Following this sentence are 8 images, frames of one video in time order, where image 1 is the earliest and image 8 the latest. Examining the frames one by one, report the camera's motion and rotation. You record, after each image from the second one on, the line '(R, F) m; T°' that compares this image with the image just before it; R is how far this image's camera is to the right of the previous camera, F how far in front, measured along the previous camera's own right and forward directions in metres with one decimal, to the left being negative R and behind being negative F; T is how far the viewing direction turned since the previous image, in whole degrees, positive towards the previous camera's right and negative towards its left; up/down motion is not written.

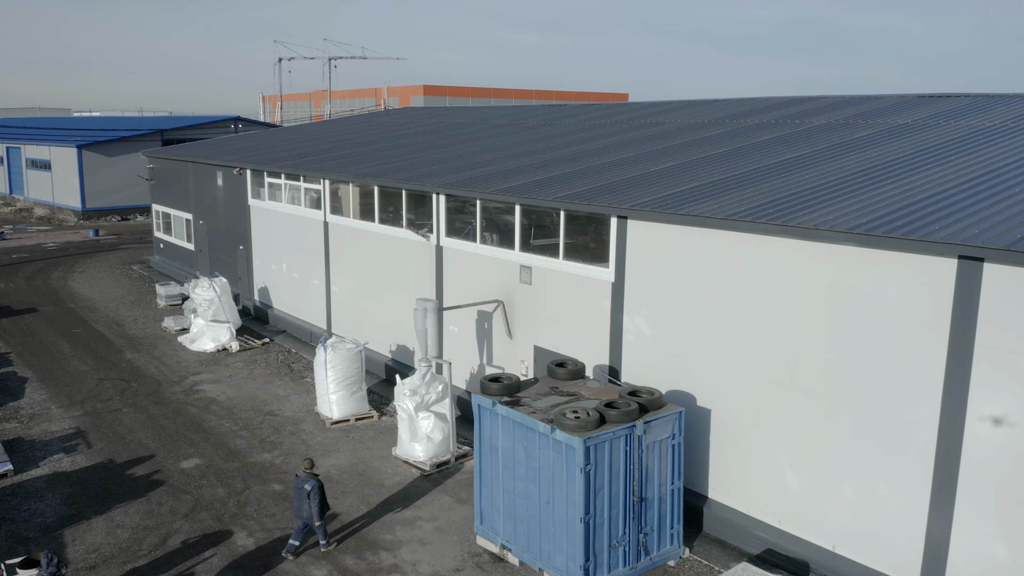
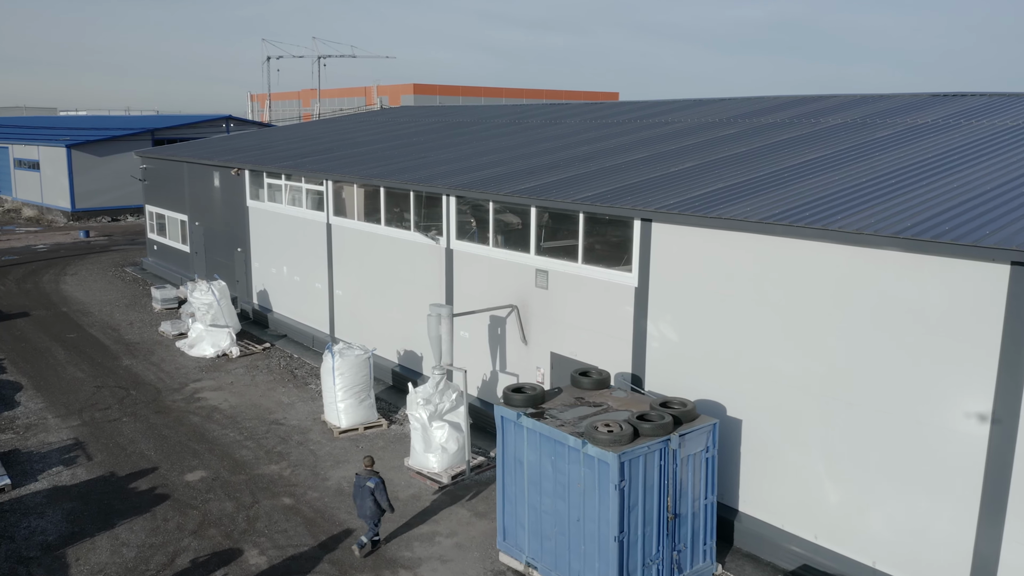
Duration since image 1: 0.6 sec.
(-0.3, +0.3) m; +1°
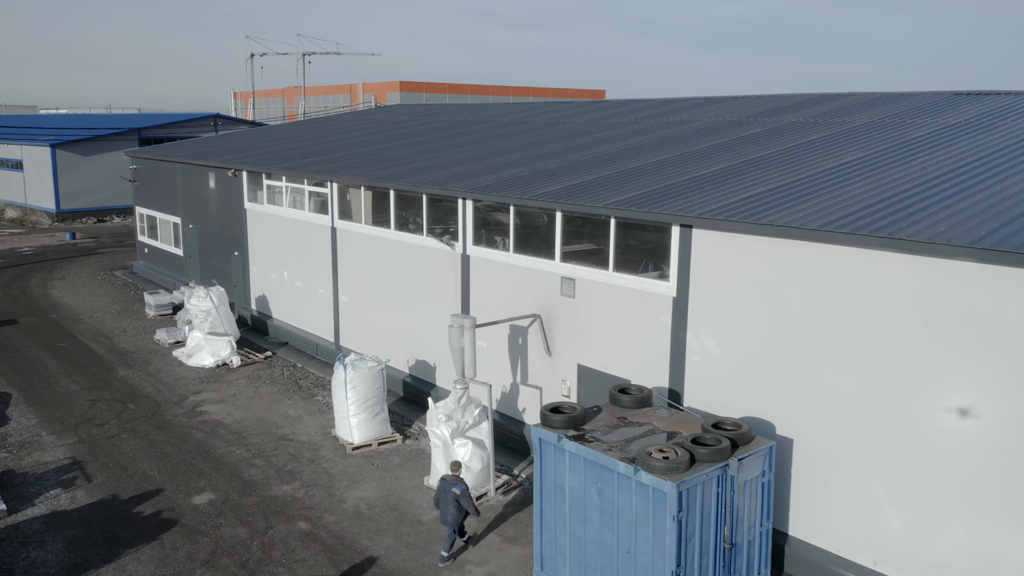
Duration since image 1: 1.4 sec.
(-0.5, +0.5) m; +1°
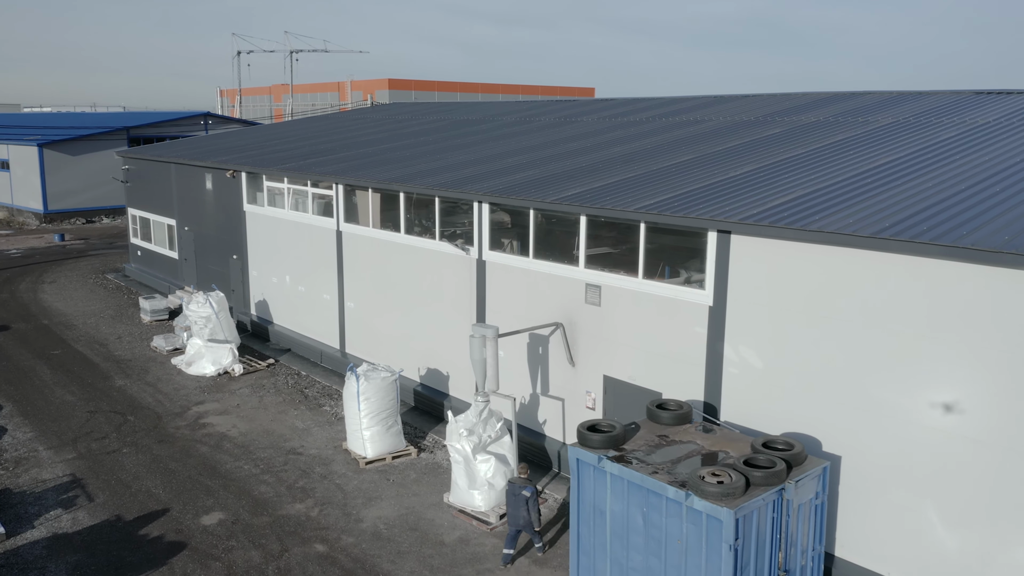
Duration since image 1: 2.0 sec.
(-0.4, +0.4) m; +1°
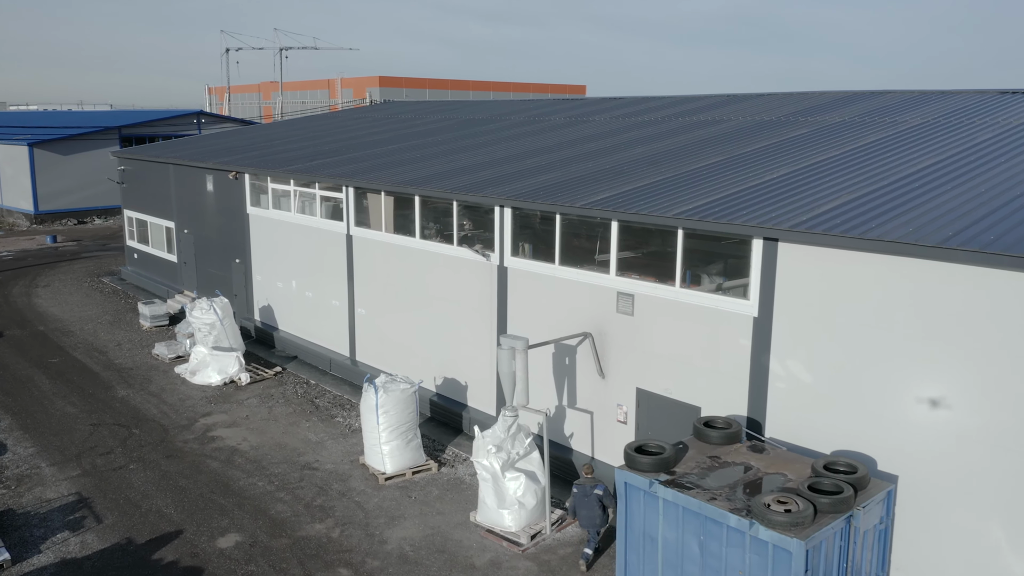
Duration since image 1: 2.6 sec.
(-0.4, +0.4) m; +1°
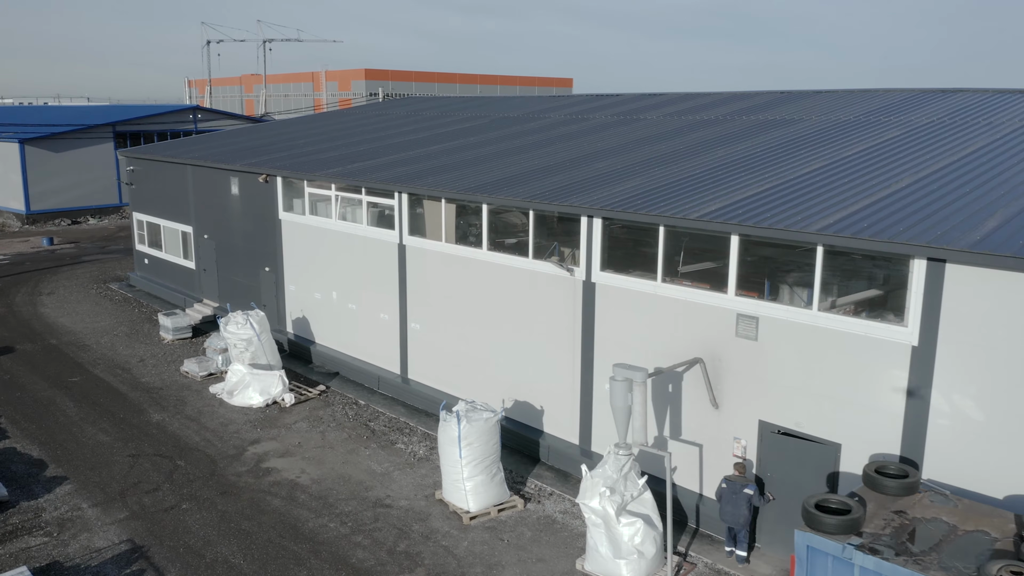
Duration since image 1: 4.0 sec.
(-1.3, +0.9) m; +1°
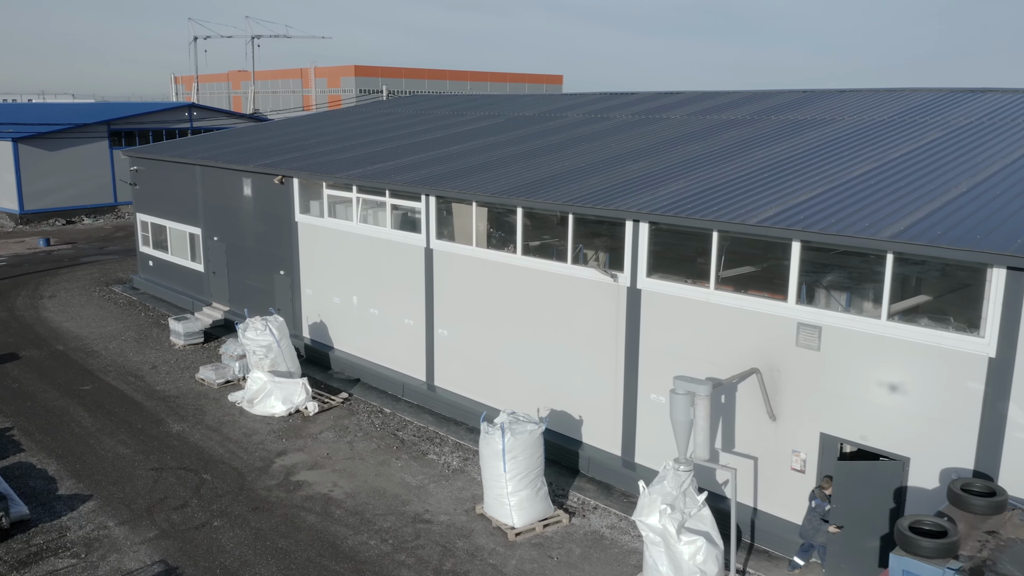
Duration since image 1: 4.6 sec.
(-0.6, +0.3) m; +1°
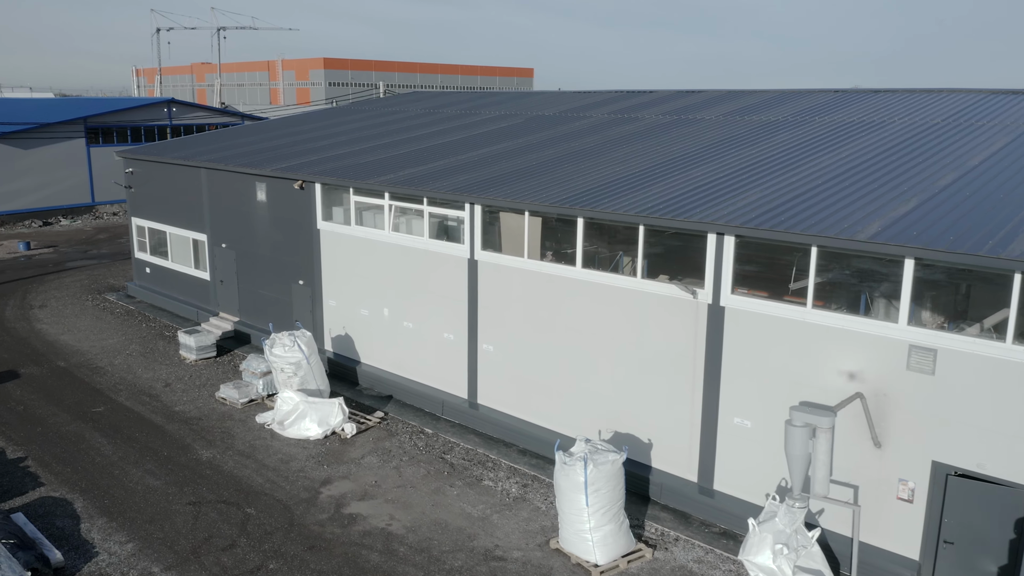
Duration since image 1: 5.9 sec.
(-1.1, +0.7) m; +2°
